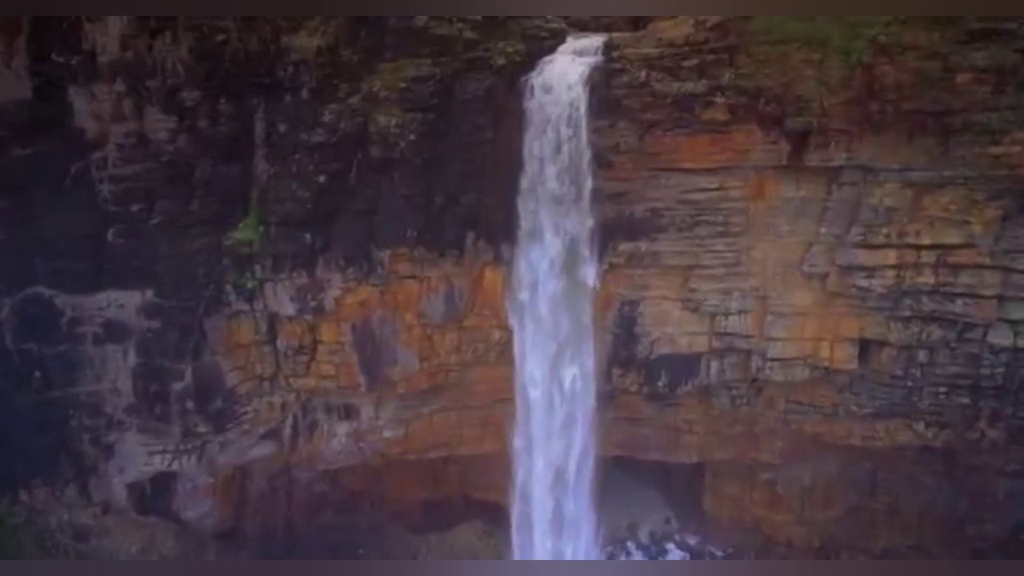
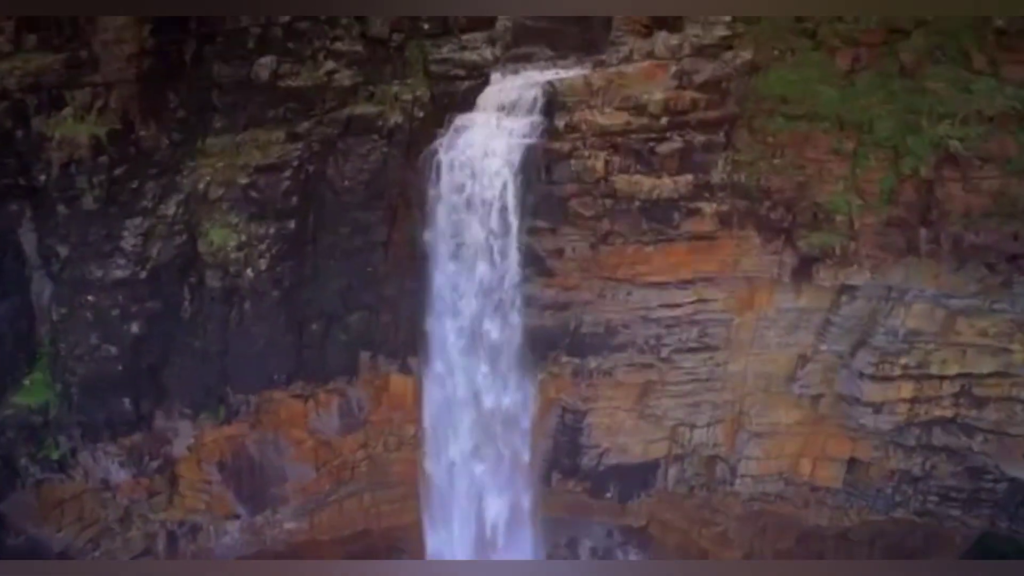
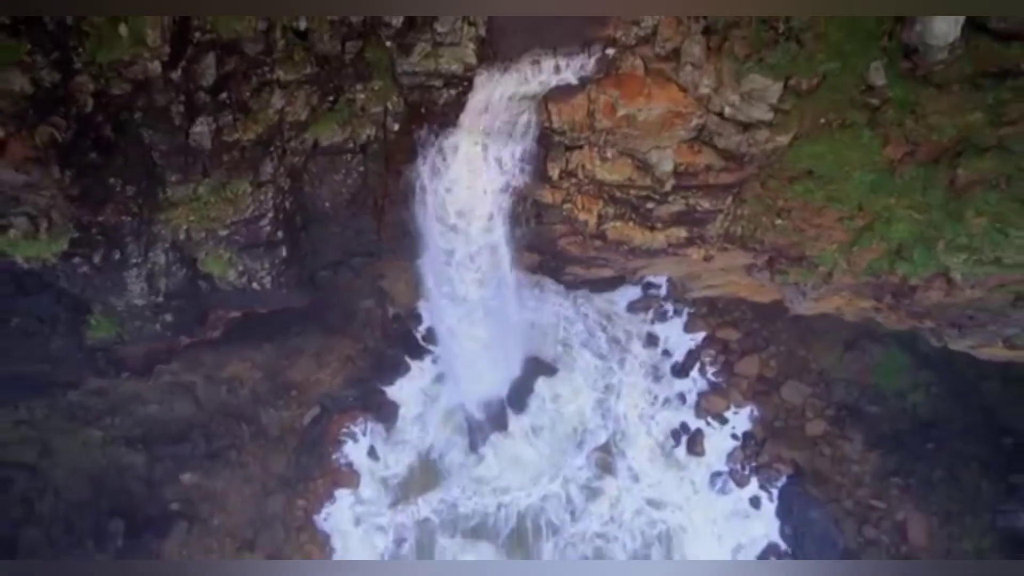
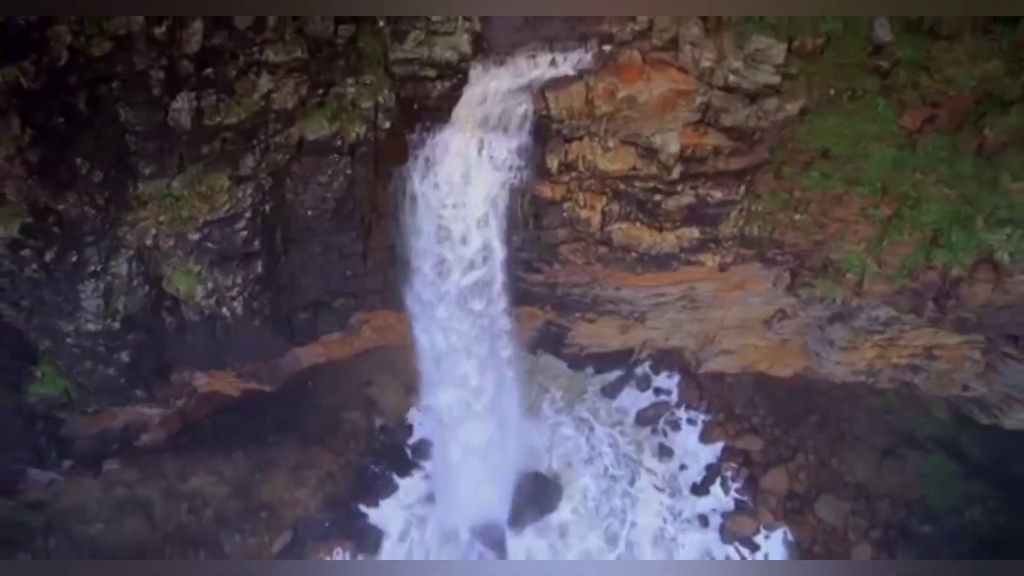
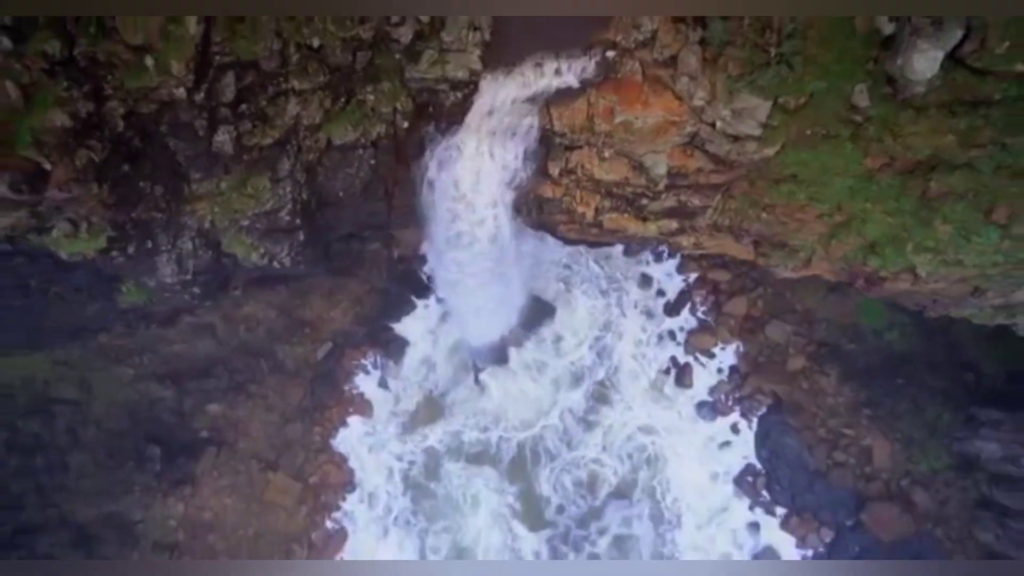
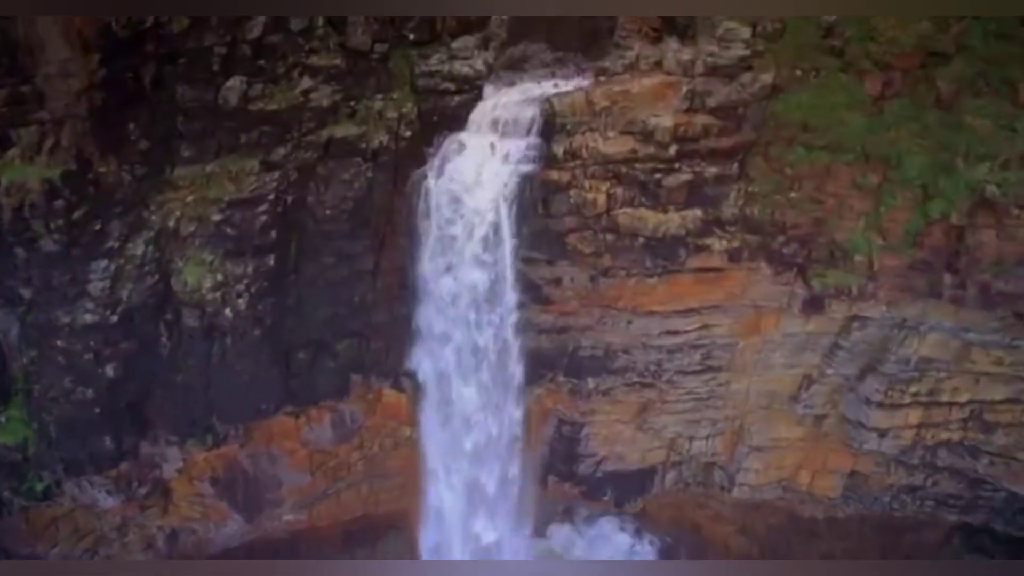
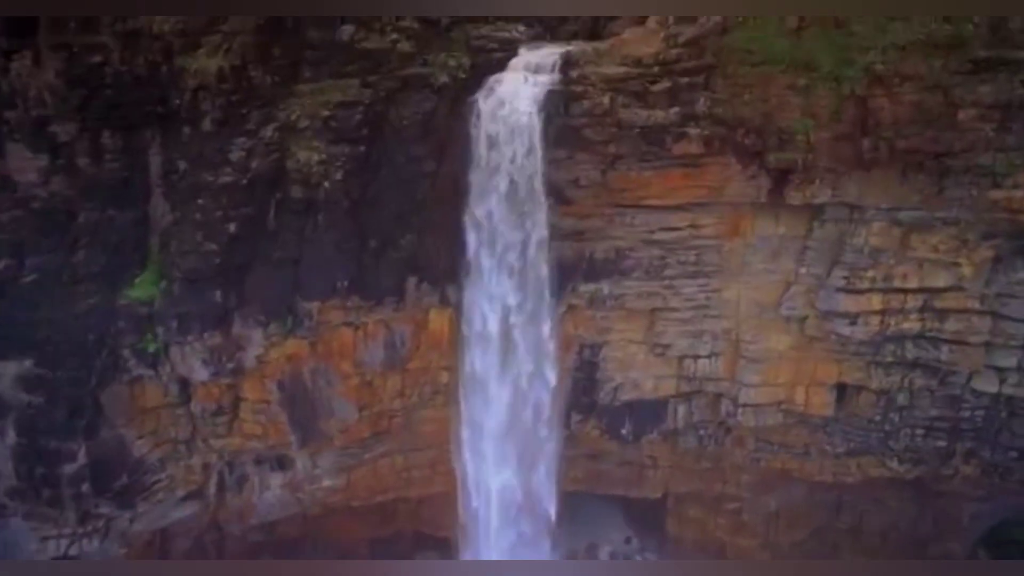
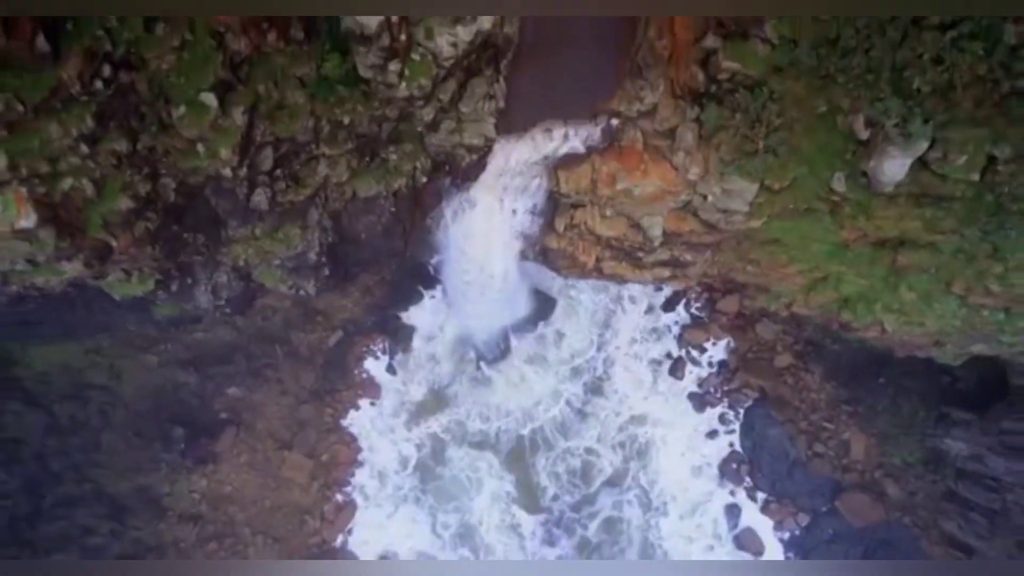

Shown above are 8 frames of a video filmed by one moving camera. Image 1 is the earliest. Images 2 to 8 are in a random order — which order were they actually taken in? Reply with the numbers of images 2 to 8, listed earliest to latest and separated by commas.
7, 2, 6, 4, 3, 5, 8
